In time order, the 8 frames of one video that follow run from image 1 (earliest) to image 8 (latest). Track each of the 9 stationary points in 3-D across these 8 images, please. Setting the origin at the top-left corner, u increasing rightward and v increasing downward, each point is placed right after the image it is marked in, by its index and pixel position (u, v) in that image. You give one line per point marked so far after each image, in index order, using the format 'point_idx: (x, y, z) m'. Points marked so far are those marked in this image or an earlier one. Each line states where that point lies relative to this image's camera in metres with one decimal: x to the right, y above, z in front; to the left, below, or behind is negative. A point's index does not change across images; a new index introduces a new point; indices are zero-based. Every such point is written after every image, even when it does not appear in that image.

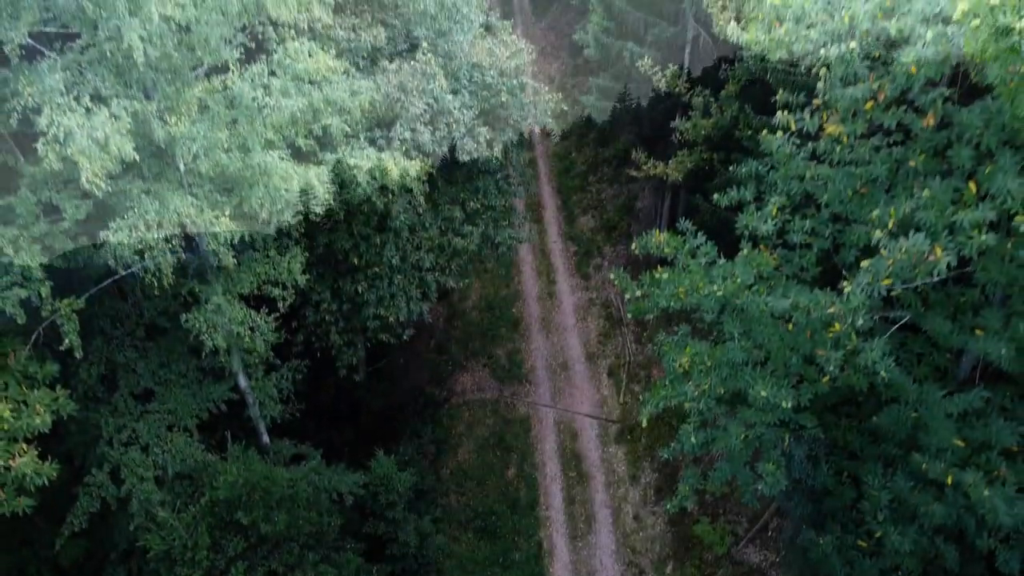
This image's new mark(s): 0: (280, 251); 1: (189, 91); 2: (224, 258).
0: (-4.0, +0.7, +14.3) m
1: (-4.5, +2.8, +11.6) m
2: (-4.4, +0.6, +12.5) m
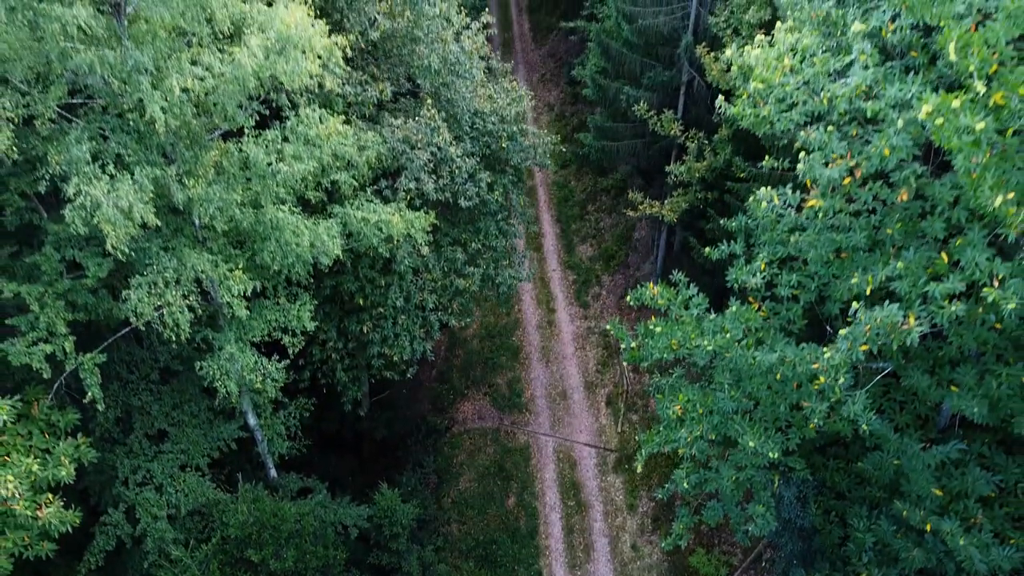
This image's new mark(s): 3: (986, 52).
0: (-4.0, -0.2, +14.9) m
1: (-4.5, +2.0, +12.2) m
2: (-4.4, -0.3, +13.1) m
3: (+4.7, +2.3, +8.2) m
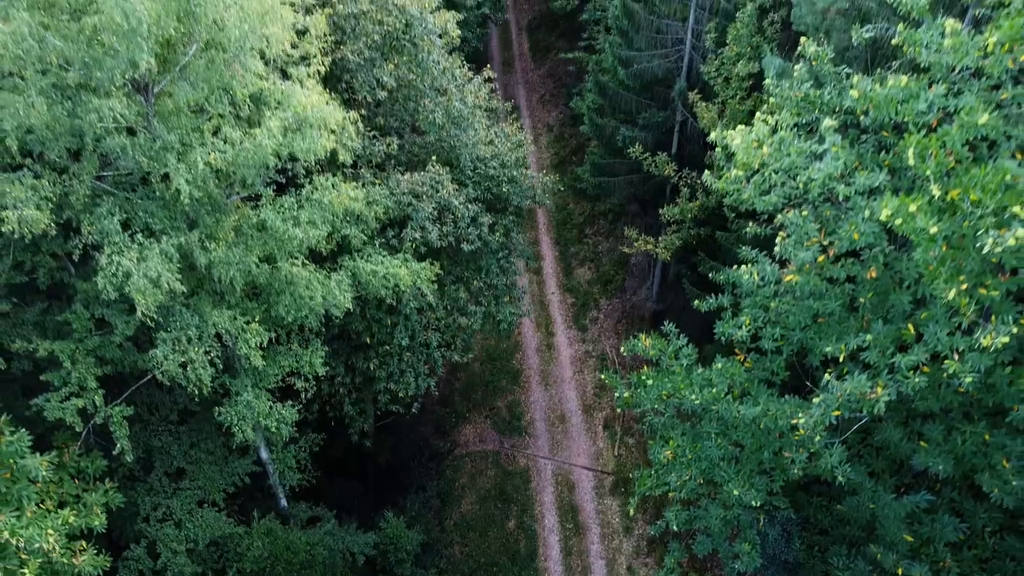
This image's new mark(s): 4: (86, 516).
0: (-4.0, -1.1, +15.7) m
1: (-4.5, +1.1, +13.0) m
2: (-4.4, -1.1, +13.9) m
3: (+4.7, +1.4, +9.0) m
4: (-6.3, -3.4, +12.2) m
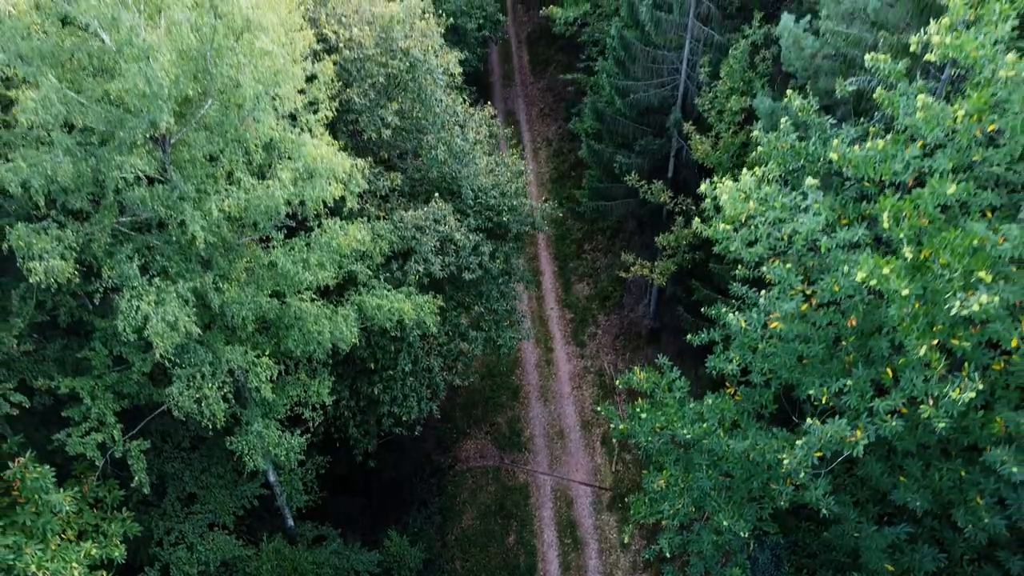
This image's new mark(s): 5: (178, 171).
0: (-4.0, -1.7, +16.3) m
1: (-4.5, +0.5, +13.6) m
2: (-4.4, -1.8, +14.5) m
3: (+4.7, +0.8, +9.6) m
4: (-6.3, -4.0, +12.8) m
5: (-5.0, +1.8, +12.3) m
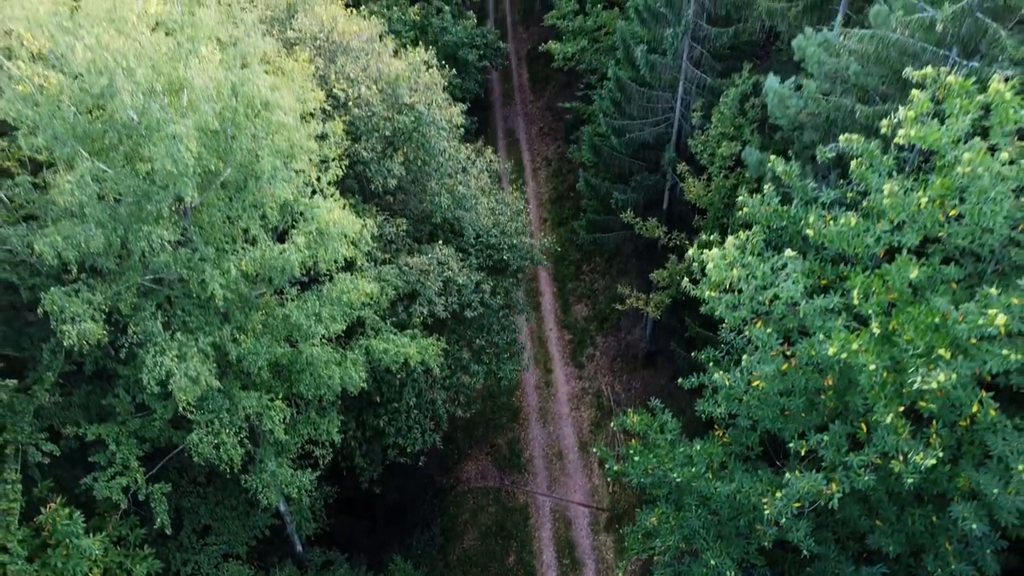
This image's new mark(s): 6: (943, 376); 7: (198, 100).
0: (-4.0, -2.6, +17.2) m
1: (-4.5, -0.4, +14.5) m
2: (-4.4, -2.7, +15.4) m
3: (+4.7, -0.1, +10.4) m
4: (-6.3, -4.9, +13.6) m
5: (-5.0, +0.9, +13.1) m
6: (+5.0, -1.0, +9.6) m
7: (-4.3, +2.5, +11.2) m
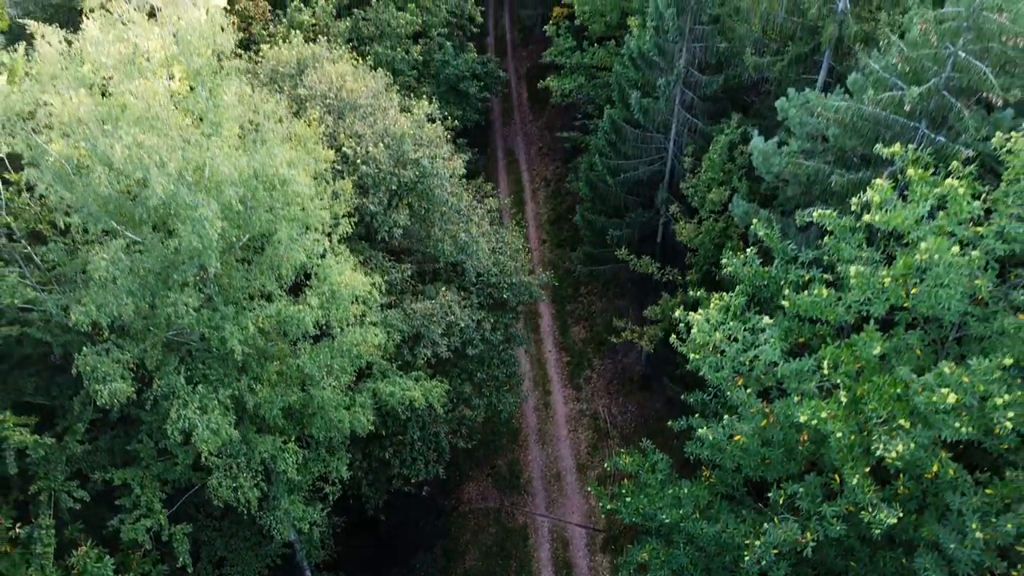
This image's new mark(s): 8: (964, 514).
0: (-4.0, -3.6, +18.1) m
1: (-4.5, -1.4, +15.4) m
2: (-4.4, -3.7, +16.3) m
3: (+4.7, -1.1, +11.4) m
4: (-6.3, -5.9, +14.6) m
5: (-5.0, -0.1, +14.1) m
6: (+5.0, -2.0, +10.6) m
7: (-4.3, +1.6, +12.2) m
8: (+6.3, -3.1, +11.4) m
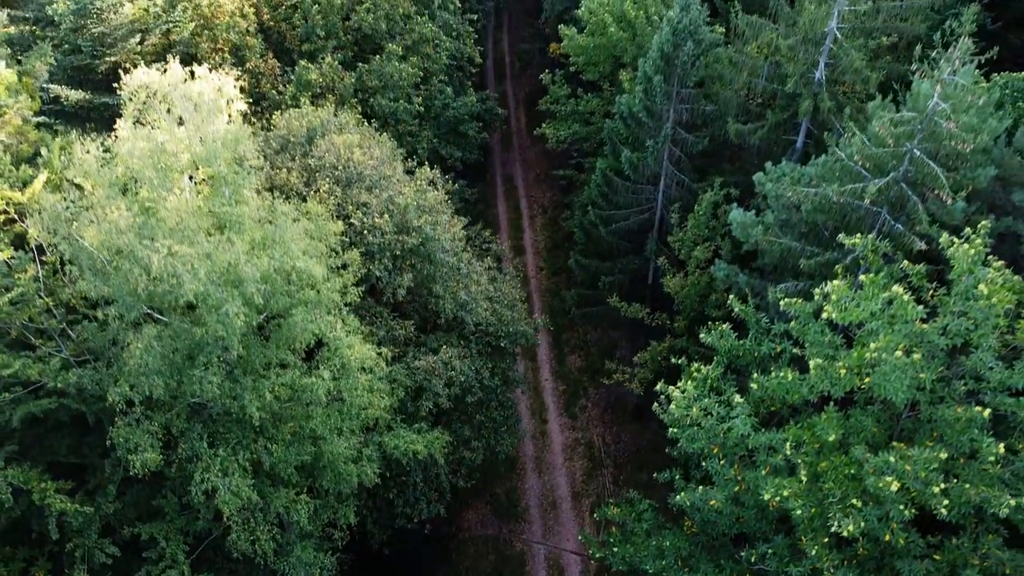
0: (-4.1, -5.0, +19.4) m
1: (-4.6, -2.8, +16.7) m
2: (-4.5, -5.1, +17.6) m
3: (+4.6, -2.5, +12.7) m
4: (-6.4, -7.3, +15.9) m
5: (-5.1, -1.5, +15.3) m
6: (+4.9, -3.4, +11.9) m
7: (-4.4, +0.2, +13.5) m
8: (+6.2, -4.5, +12.7) m
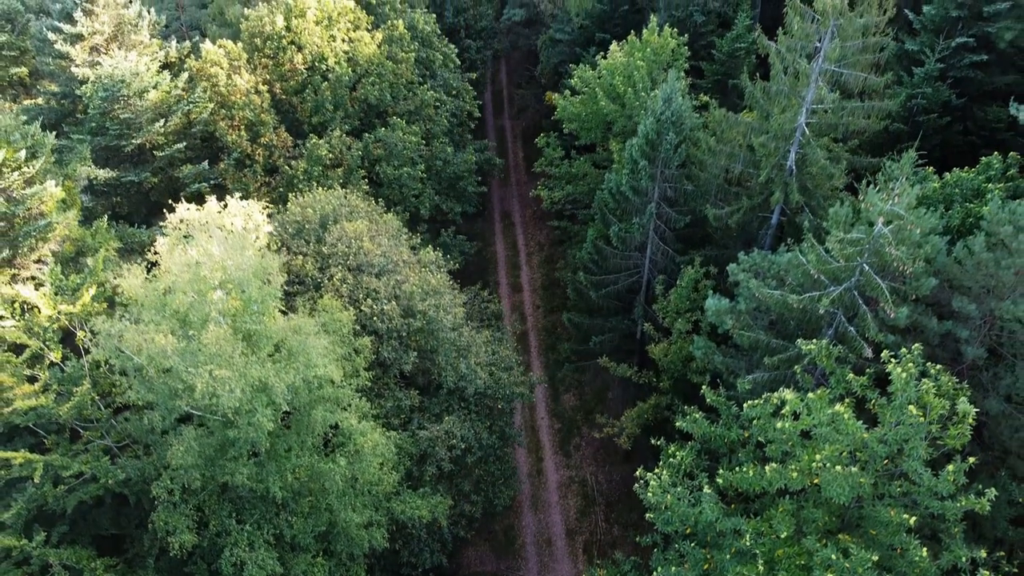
0: (-4.2, -7.0, +21.3) m
1: (-4.7, -4.8, +18.6) m
2: (-4.6, -7.1, +19.5) m
3: (+4.5, -4.5, +14.6) m
4: (-6.5, -9.3, +17.7) m
5: (-5.2, -3.5, +17.2) m
6: (+4.9, -5.4, +13.7) m
7: (-4.5, -1.8, +15.4) m
8: (+6.1, -6.5, +14.6) m
